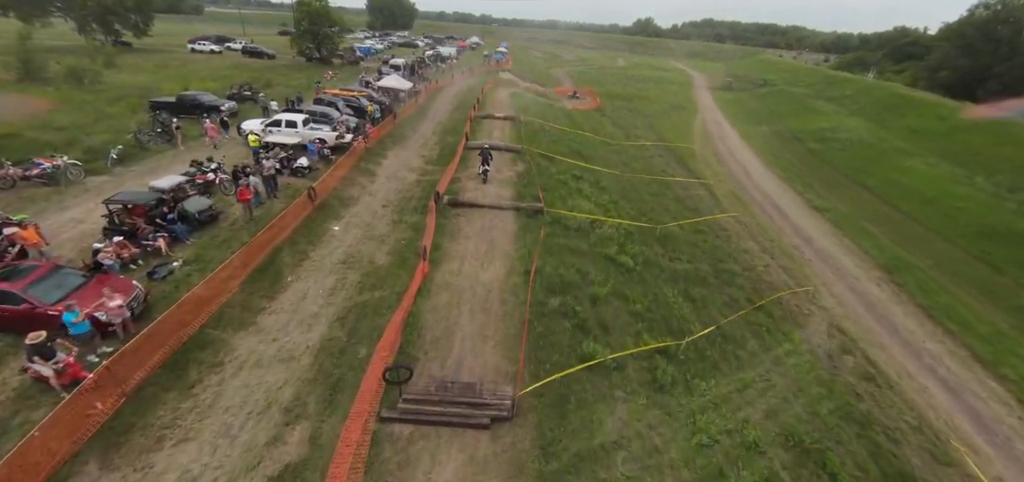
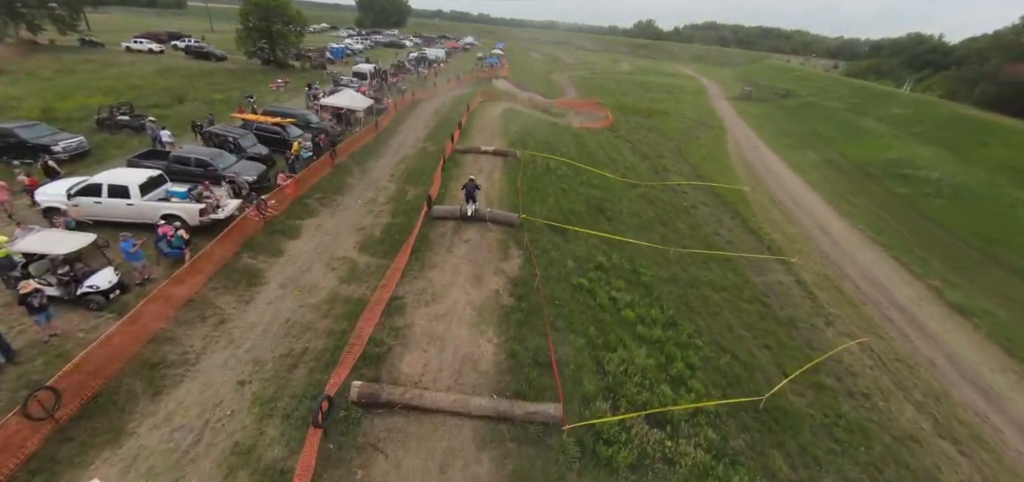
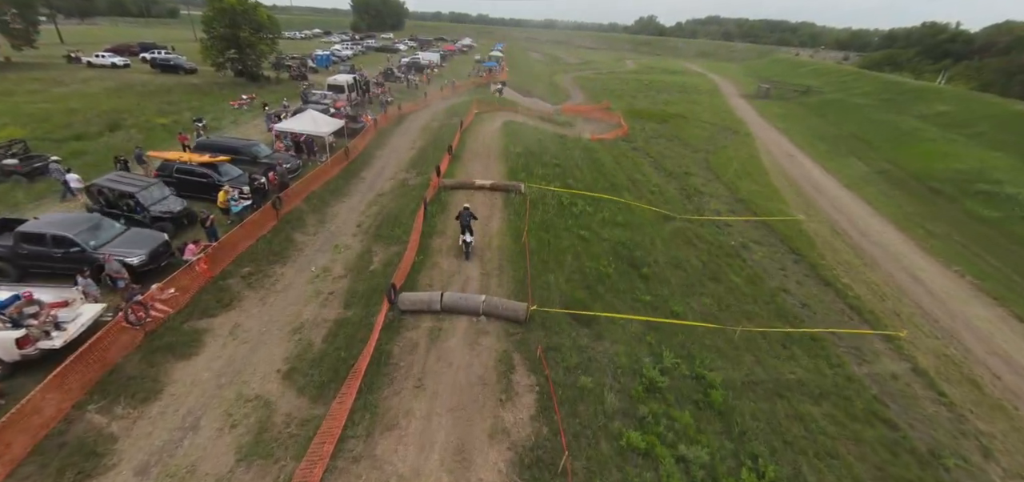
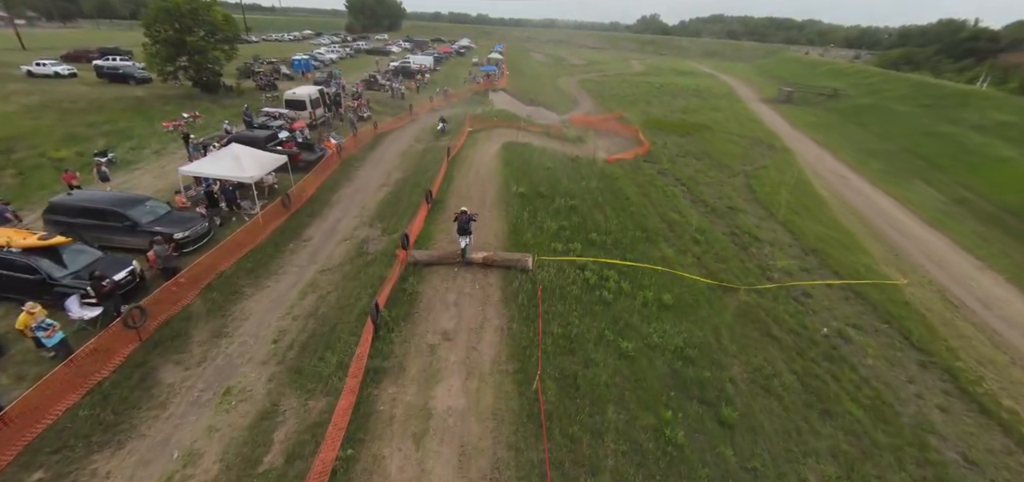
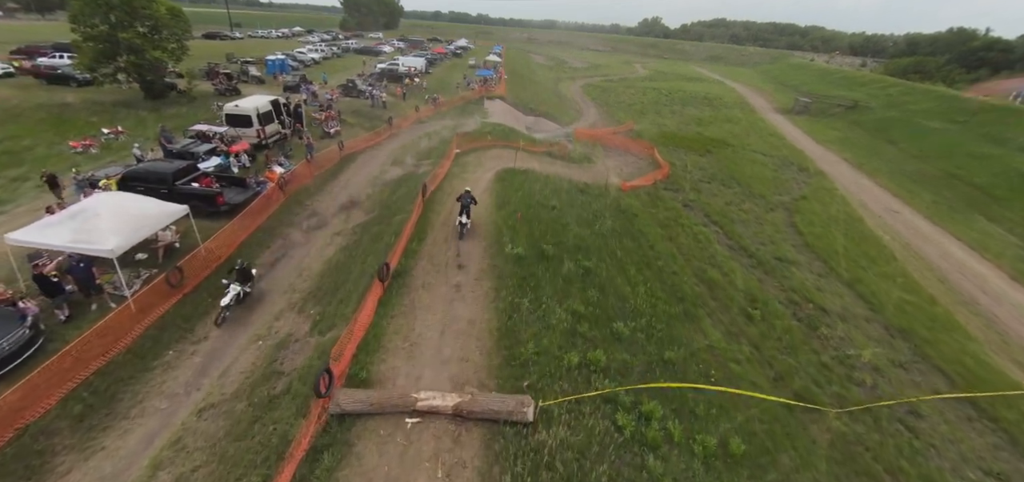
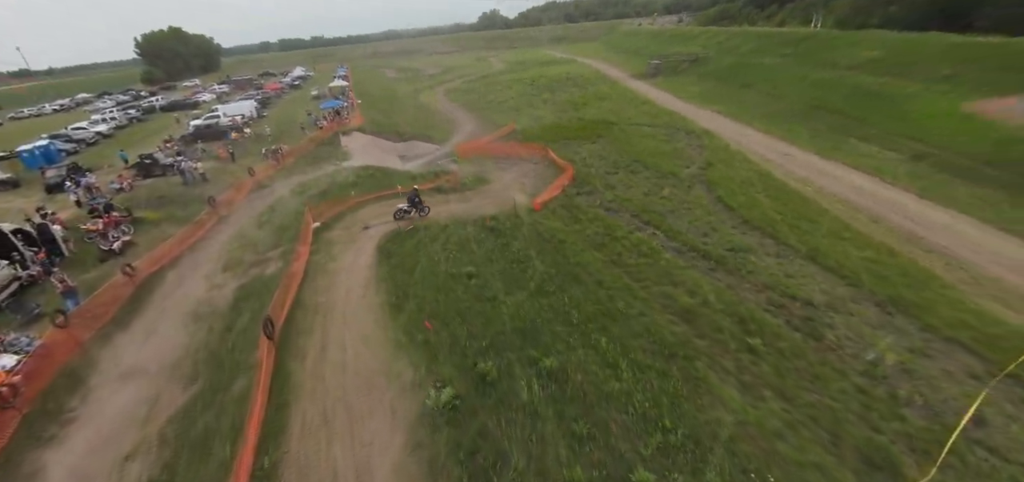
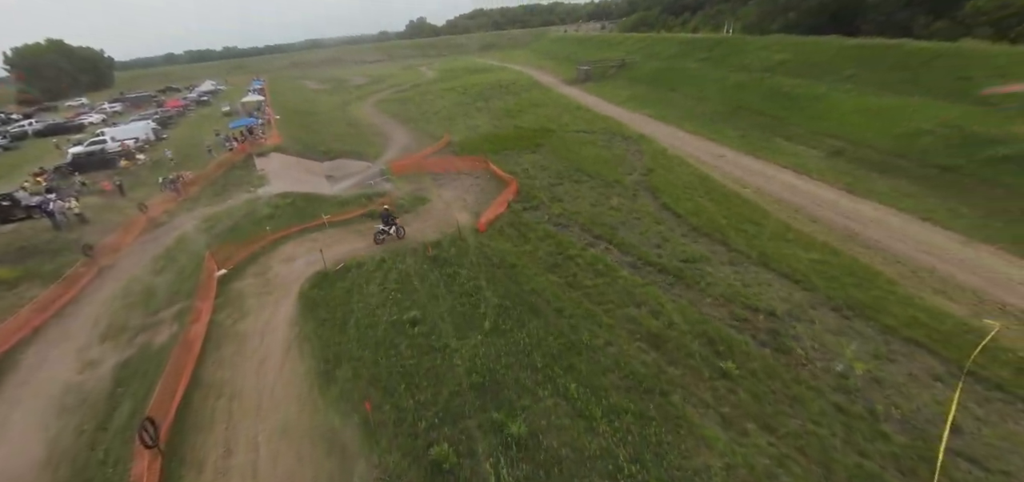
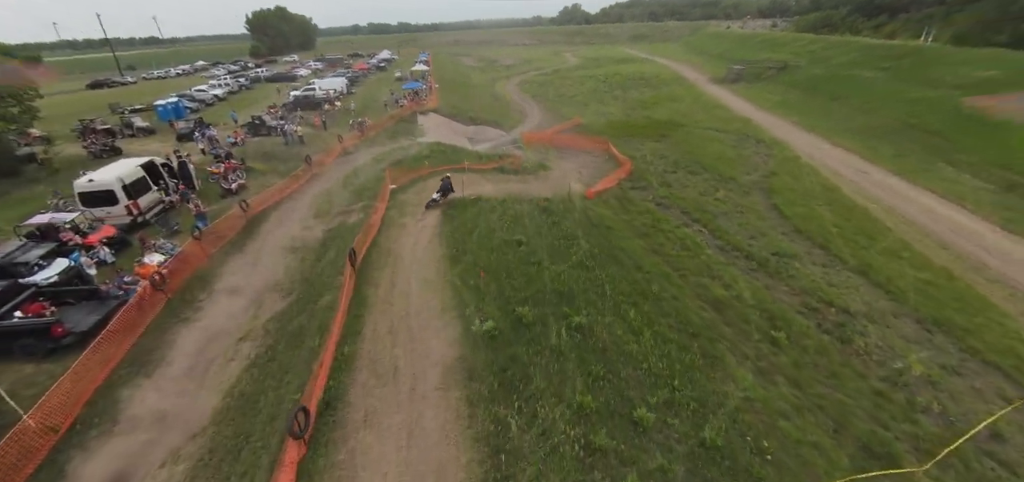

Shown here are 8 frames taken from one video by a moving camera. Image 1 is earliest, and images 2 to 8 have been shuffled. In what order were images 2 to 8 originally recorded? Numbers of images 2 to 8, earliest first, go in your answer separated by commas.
2, 3, 4, 5, 8, 6, 7
